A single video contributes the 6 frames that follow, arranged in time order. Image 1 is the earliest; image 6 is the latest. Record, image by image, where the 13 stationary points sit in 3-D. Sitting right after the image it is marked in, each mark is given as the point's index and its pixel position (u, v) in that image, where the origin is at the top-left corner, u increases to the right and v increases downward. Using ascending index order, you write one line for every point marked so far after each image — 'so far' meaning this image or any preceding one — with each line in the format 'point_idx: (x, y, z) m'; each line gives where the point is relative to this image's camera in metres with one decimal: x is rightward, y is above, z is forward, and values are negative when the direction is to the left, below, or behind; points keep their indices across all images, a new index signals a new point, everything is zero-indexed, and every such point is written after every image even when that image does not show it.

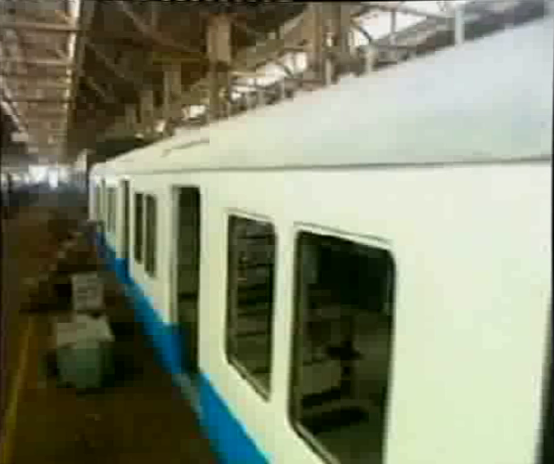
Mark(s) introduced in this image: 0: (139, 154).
0: (-1.7, +1.0, +6.0) m
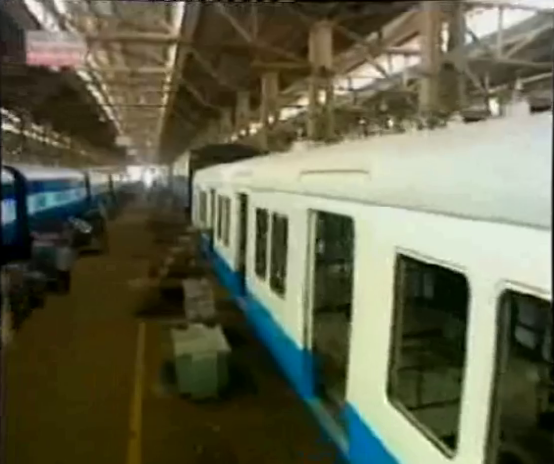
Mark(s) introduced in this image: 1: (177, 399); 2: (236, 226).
0: (-0.2, +0.8, +6.0) m
1: (-1.2, -2.0, +5.8) m
2: (-0.5, +0.1, +6.8) m
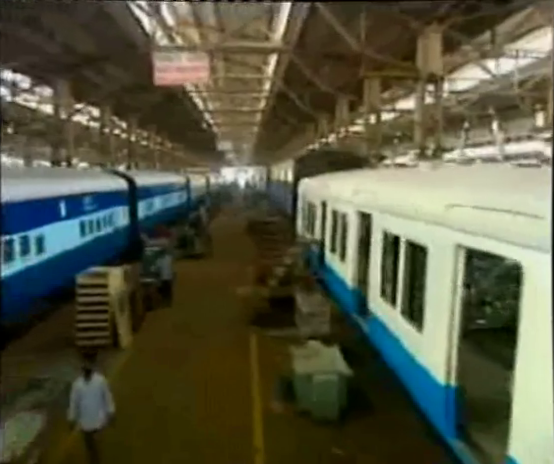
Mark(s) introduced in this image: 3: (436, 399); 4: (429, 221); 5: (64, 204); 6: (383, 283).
0: (+1.3, +0.5, +5.9) m
1: (+0.2, -2.2, +5.9) m
2: (+1.1, -0.2, +6.8) m
3: (+1.4, -1.5, +4.6) m
4: (+1.4, +0.1, +4.8) m
5: (-4.1, +0.5, +9.9) m
6: (+1.2, -0.6, +5.9) m
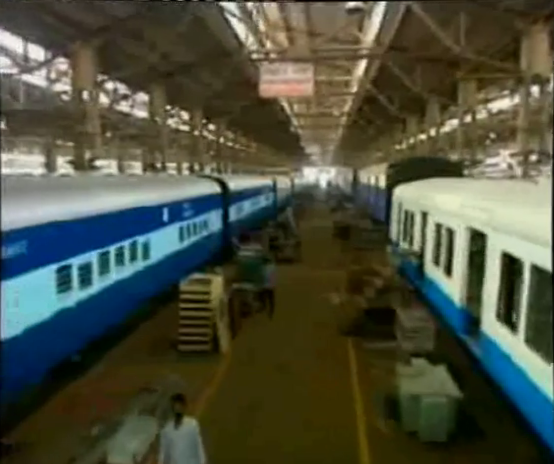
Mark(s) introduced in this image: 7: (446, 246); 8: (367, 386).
0: (+2.6, +0.3, +5.7) m
1: (+1.5, -2.4, +5.9) m
2: (+2.5, -0.4, +6.6) m
3: (+2.6, -1.8, +4.5) m
4: (+2.6, -0.2, +4.6) m
5: (-2.2, +0.4, +10.3) m
6: (+2.5, -0.8, +5.7) m
7: (+2.5, -0.2, +7.3) m
8: (+1.2, -2.2, +7.2) m
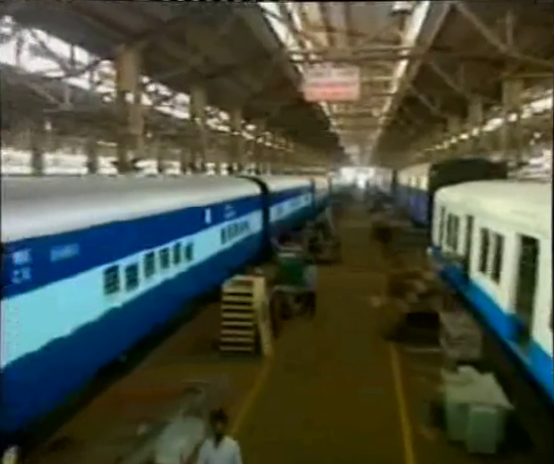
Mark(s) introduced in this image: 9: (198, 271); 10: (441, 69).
0: (+3.1, +0.2, +5.6) m
1: (+2.0, -2.5, +5.8) m
2: (+3.1, -0.5, +6.5) m
3: (+3.1, -1.9, +4.4) m
4: (+3.1, -0.3, +4.5) m
5: (-1.4, +0.4, +10.4) m
6: (+3.1, -0.9, +5.6) m
7: (+3.1, -0.3, +7.1) m
8: (+1.9, -2.3, +7.1) m
9: (-1.5, -0.8, +9.6) m
10: (+3.8, +3.8, +11.6) m
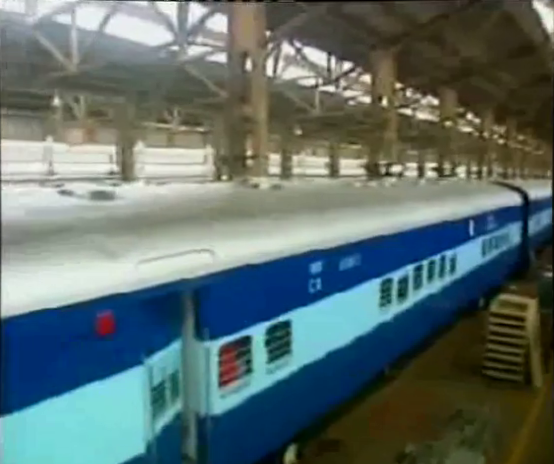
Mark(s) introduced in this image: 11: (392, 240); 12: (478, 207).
0: (+6.3, -0.3, +3.9) m
1: (+5.2, -3.0, +4.6) m
2: (+6.5, -1.0, +4.8) m
3: (+5.7, -2.5, +2.8) m
4: (+5.9, -0.8, +2.9) m
5: (+3.6, +0.2, +9.9) m
6: (+6.2, -1.4, +3.9) m
7: (+6.8, -0.8, +5.4) m
8: (+5.5, -2.7, +5.8) m
9: (+3.2, -1.0, +9.3) m
10: (+9.1, +3.3, +9.2) m
11: (+1.8, -0.1, +7.9) m
12: (+4.7, +0.7, +11.3) m
